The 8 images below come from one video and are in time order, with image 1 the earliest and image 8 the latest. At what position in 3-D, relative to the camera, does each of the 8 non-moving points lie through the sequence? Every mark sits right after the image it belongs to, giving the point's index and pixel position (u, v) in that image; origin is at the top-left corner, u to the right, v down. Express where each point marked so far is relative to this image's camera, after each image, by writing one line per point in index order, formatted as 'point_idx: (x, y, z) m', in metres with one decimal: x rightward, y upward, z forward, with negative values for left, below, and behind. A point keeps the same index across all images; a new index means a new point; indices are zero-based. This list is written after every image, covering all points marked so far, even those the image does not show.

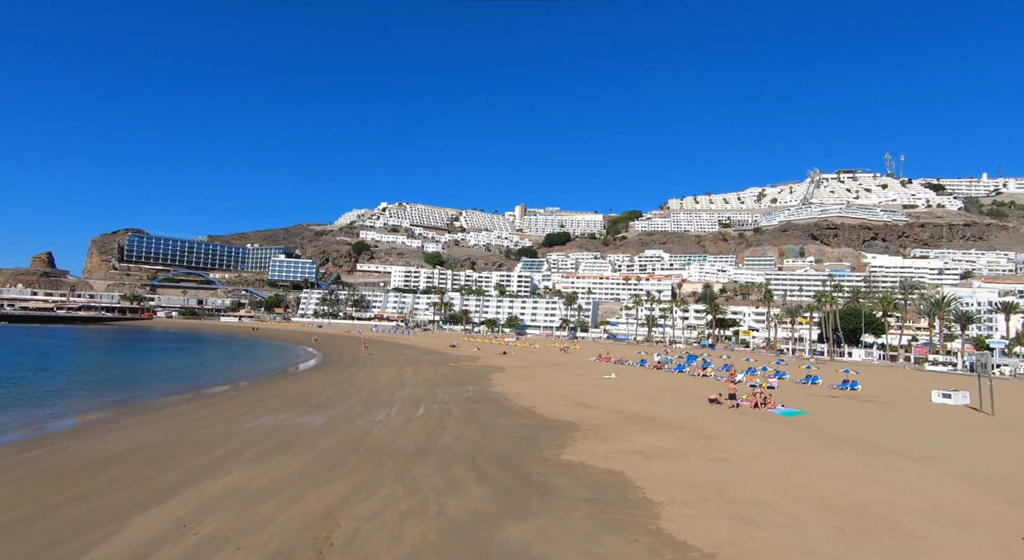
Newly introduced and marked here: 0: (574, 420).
0: (+2.4, -5.0, +19.8) m
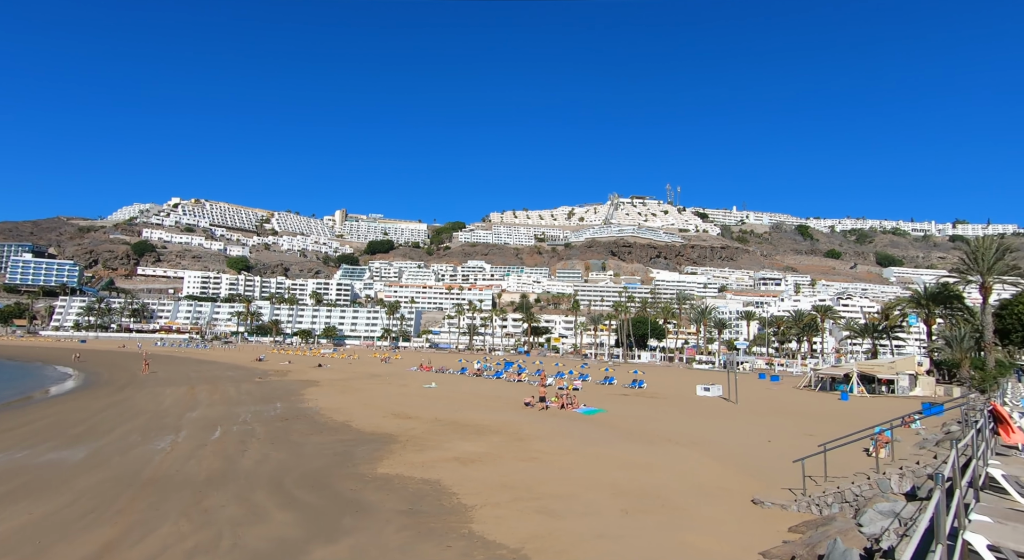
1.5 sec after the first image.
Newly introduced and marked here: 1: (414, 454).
0: (-4.3, -5.3, +19.5) m
1: (-2.8, -4.9, +15.7) m
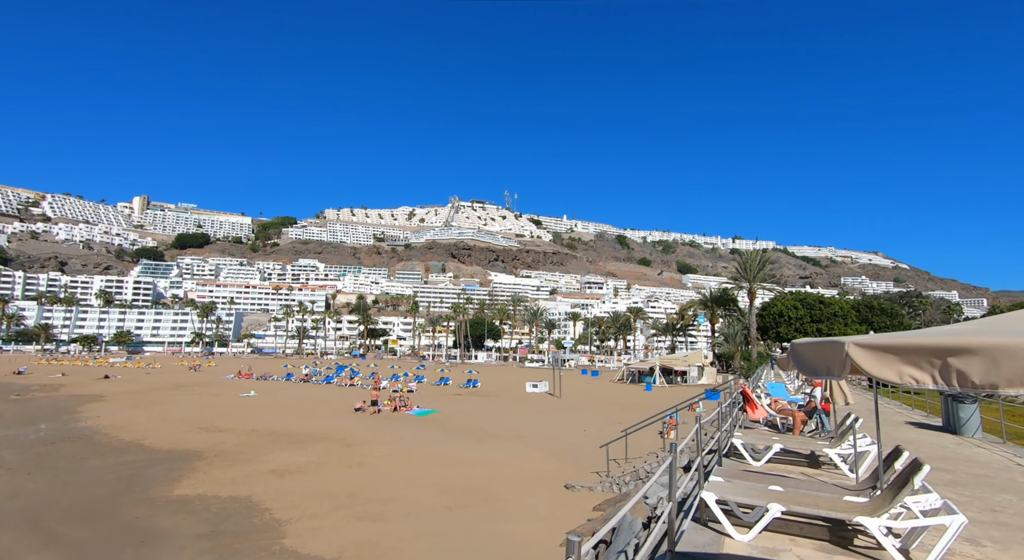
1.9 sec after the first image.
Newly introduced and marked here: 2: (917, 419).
0: (-10.0, -5.3, +17.5) m
1: (-7.5, -4.9, +14.3) m
2: (+8.0, -2.8, +11.2) m
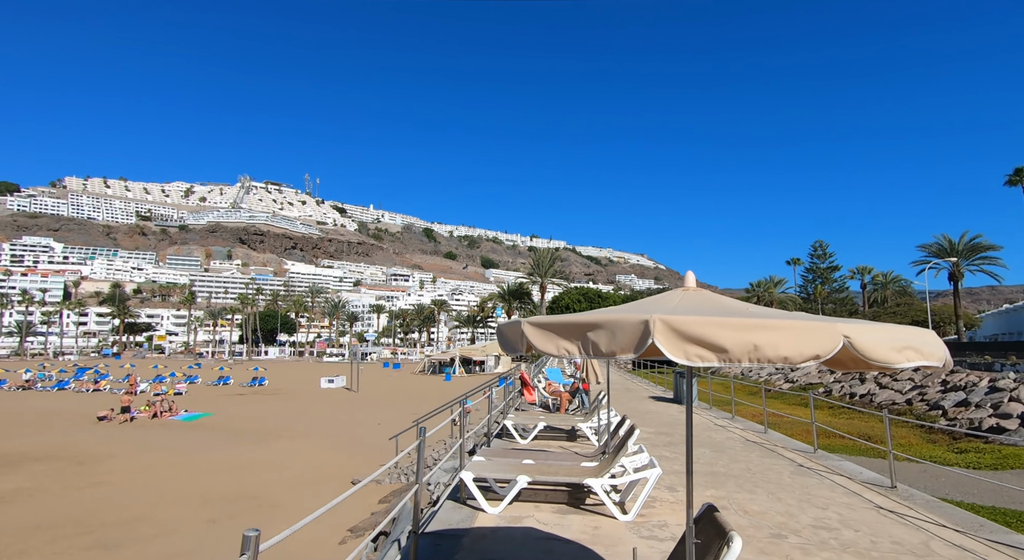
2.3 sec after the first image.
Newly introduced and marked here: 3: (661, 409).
0: (-15.7, -4.8, +13.0) m
1: (-12.3, -4.5, +10.9) m
2: (+3.4, -2.7, +13.2) m
3: (+2.6, -2.2, +9.7) m
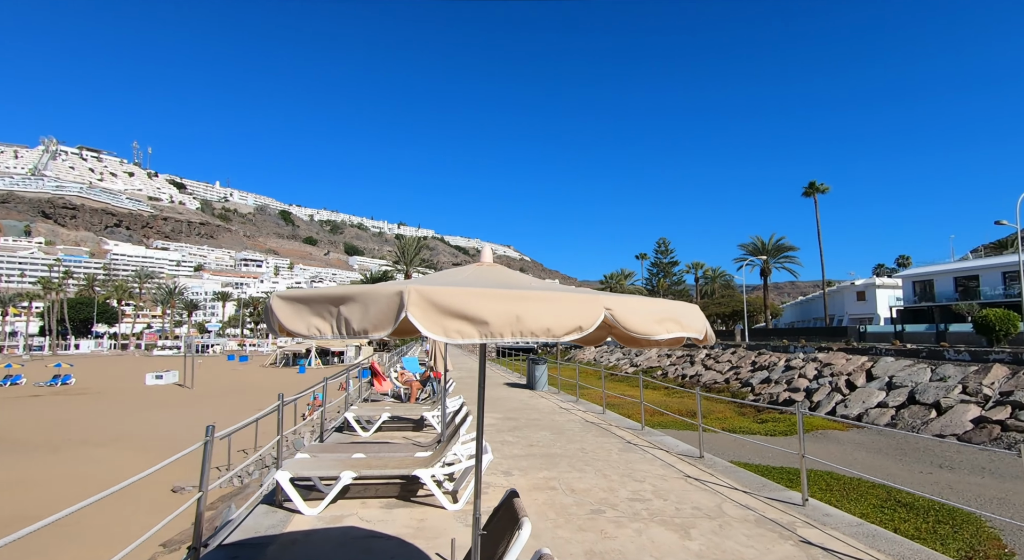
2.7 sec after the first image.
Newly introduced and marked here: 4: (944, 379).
0: (-18.6, -4.2, +8.9) m
1: (-14.8, -4.1, +7.6) m
2: (-0.1, -2.5, +13.6) m
3: (0.0, -2.1, +9.9) m
4: (+13.5, -3.1, +17.4) m
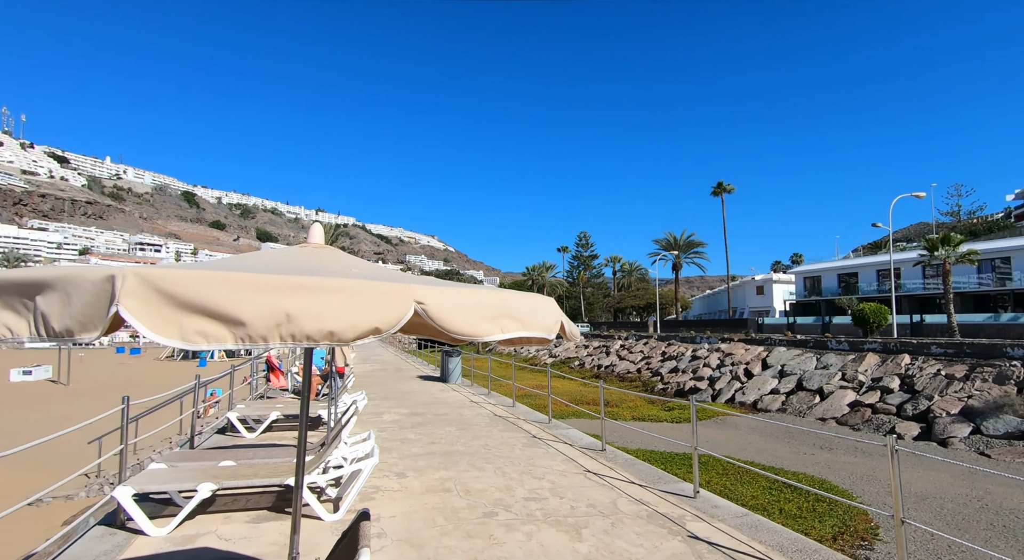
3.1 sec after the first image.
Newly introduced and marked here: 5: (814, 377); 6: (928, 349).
0: (-19.9, -3.8, +6.0) m
1: (-15.9, -3.7, +5.3) m
2: (-2.1, -2.2, +13.3) m
3: (-1.6, -1.9, +9.6) m
4: (+10.8, -3.0, +18.9) m
5: (+9.9, -3.2, +18.2) m
6: (+12.7, -2.1, +16.9) m
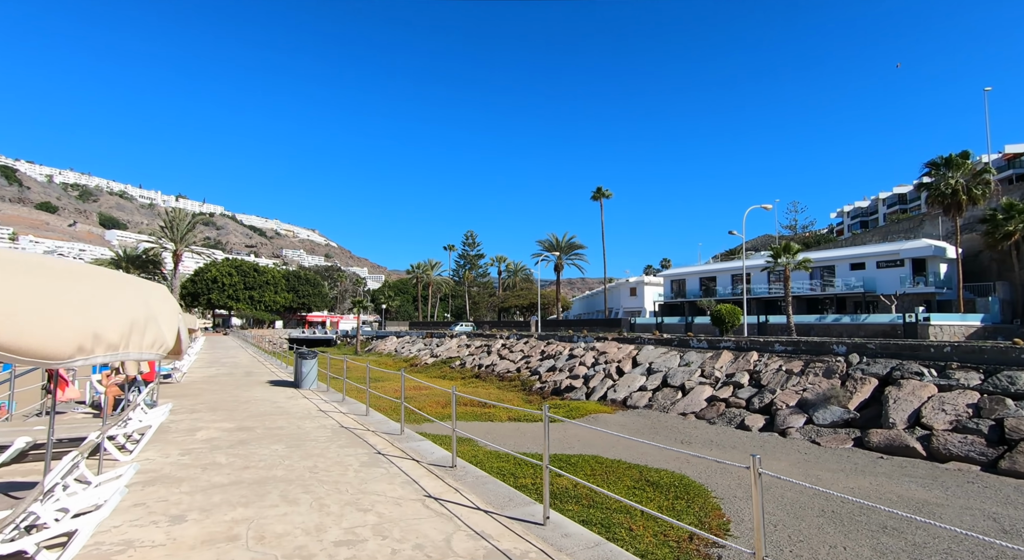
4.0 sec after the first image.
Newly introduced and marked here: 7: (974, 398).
0: (-21.0, -3.4, +1.3) m
1: (-16.9, -3.4, +1.4) m
2: (-5.0, -2.1, +11.9) m
3: (-3.8, -1.8, +8.5) m
4: (+6.4, -3.1, +20.1) m
5: (+5.7, -3.3, +19.2) m
6: (+8.7, -2.3, +18.5) m
7: (+10.3, -2.6, +12.3) m
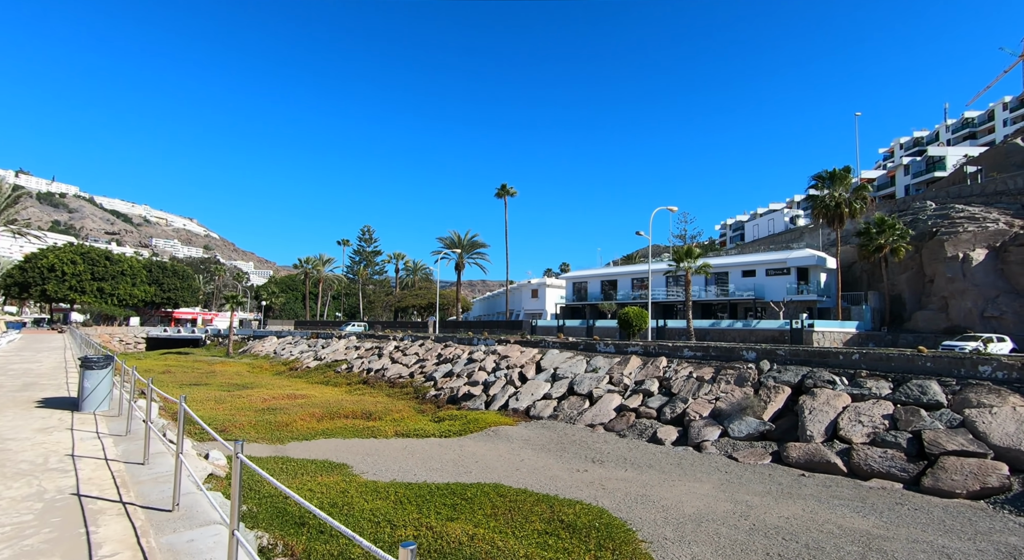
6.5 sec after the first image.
0: (-20.8, -2.6, -4.6) m
1: (-16.8, -2.7, -3.8) m
2: (-7.0, -1.8, +8.7) m
3: (-5.1, -1.5, +5.6) m
4: (+2.8, -3.1, +18.8) m
5: (+2.3, -3.3, +17.8) m
6: (+5.4, -2.3, +17.7) m
7: (+8.0, -2.7, +11.8) m
